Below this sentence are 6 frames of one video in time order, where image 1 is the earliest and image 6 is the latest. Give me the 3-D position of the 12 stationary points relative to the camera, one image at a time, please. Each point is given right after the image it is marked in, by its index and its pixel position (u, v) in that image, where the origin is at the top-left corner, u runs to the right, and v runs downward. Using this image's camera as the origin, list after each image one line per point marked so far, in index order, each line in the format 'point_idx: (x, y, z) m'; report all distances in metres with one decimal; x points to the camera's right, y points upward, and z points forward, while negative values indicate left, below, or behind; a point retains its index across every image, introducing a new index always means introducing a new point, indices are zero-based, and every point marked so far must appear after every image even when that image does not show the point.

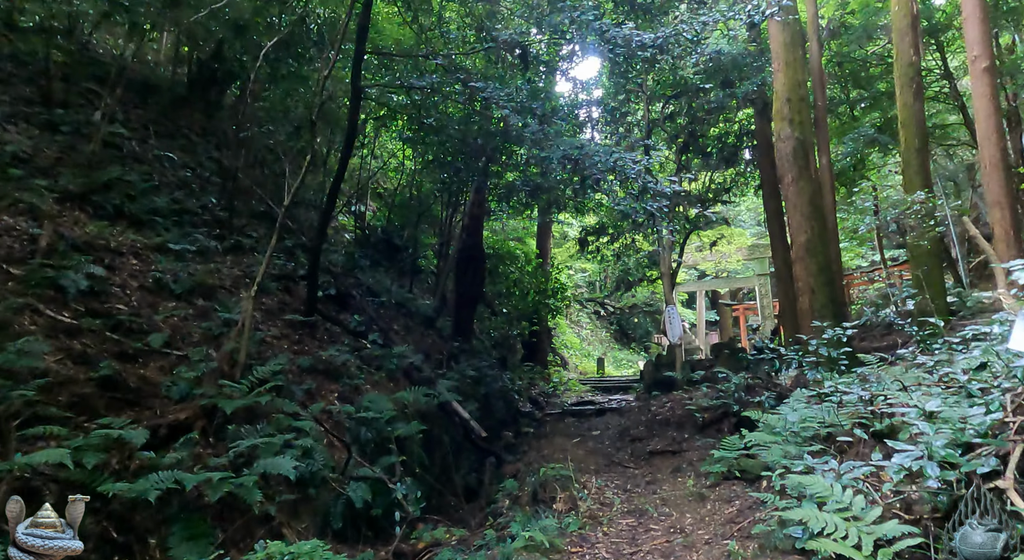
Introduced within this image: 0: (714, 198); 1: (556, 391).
0: (+3.9, +1.6, +10.8) m
1: (+1.0, -2.5, +12.5) m
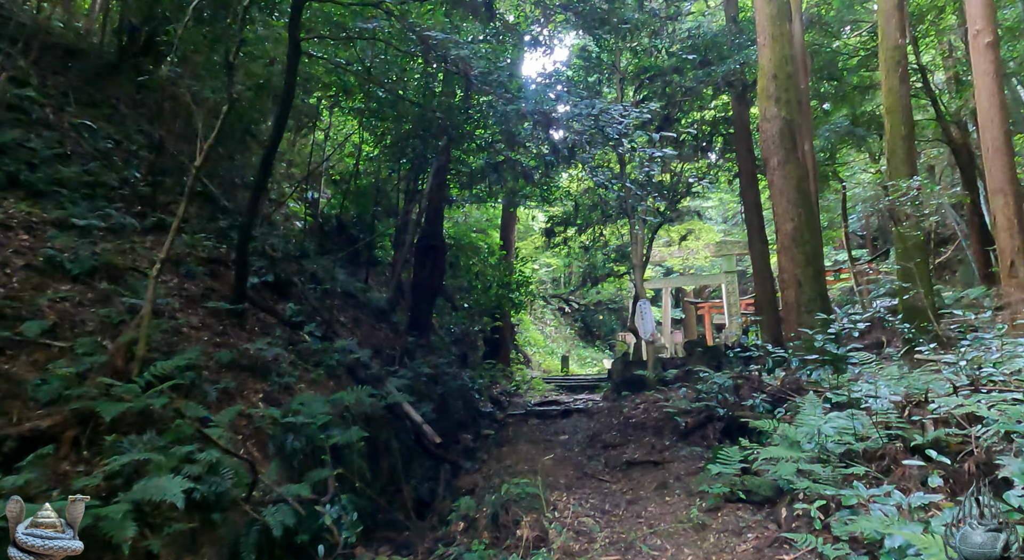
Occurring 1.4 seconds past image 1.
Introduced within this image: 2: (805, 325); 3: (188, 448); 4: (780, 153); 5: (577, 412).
0: (+3.2, +1.7, +10.3) m
1: (+0.2, -2.4, +11.9) m
2: (+3.0, -0.5, +5.6) m
3: (-1.9, -1.0, +3.2) m
4: (+2.9, +1.4, +6.0) m
5: (+1.0, -2.0, +8.4) m
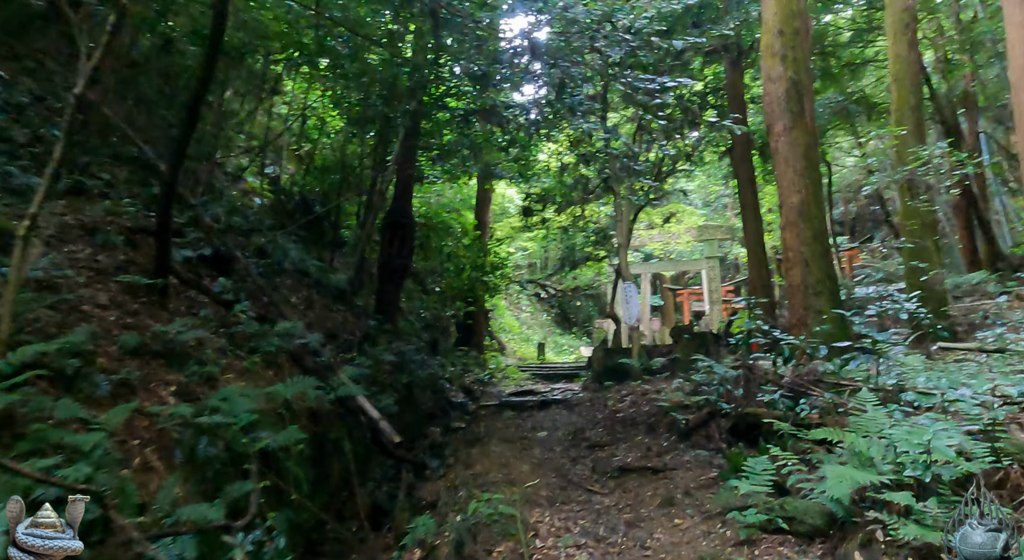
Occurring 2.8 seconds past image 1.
0: (+2.8, +2.0, +9.7) m
1: (-0.4, -2.0, +11.2) m
2: (+2.8, -0.3, +5.0) m
3: (-2.0, -0.8, +2.4) m
4: (+2.7, +1.6, +5.4) m
5: (+0.6, -1.7, +7.8) m
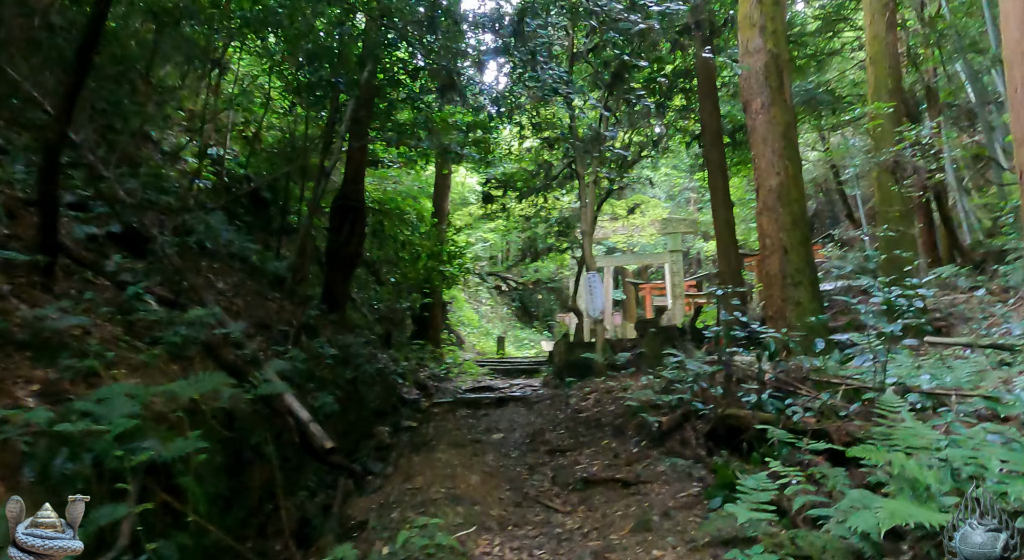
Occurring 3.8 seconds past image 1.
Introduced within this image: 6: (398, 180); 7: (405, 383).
0: (+2.1, +2.1, +9.3) m
1: (-1.2, -1.8, +10.6) m
2: (+2.4, -0.2, +4.7) m
3: (-2.2, -0.7, +1.7) m
4: (+2.3, +1.7, +5.0) m
5: (0.0, -1.6, +7.3) m
6: (-2.1, +1.9, +10.3) m
7: (-1.7, -1.6, +8.6) m
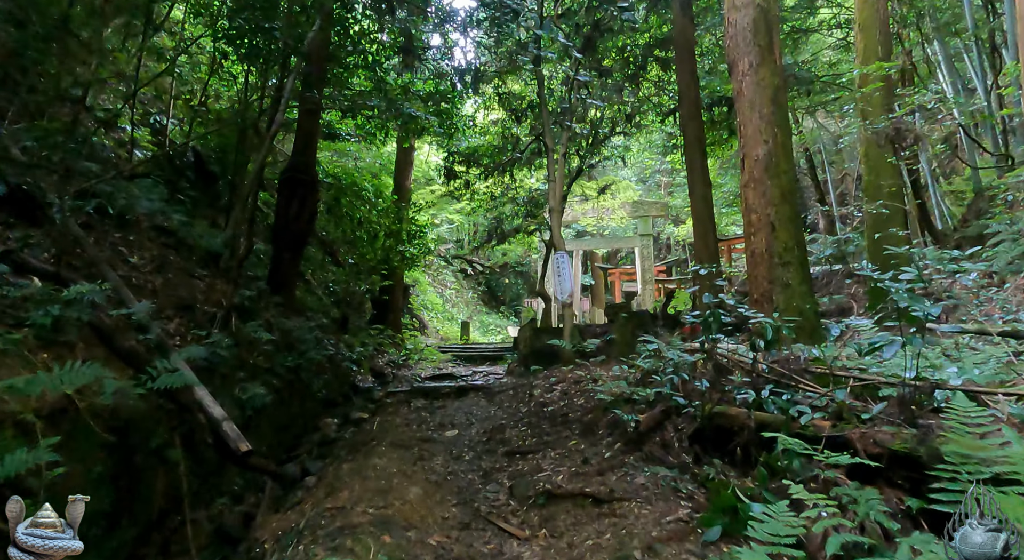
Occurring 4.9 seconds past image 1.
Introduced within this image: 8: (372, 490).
0: (+1.6, +2.4, +8.8) m
1: (-1.9, -1.5, +10.0) m
2: (+2.0, 0.0, +4.3) m
3: (-2.4, -0.5, +1.0) m
4: (+2.0, +1.8, +4.5) m
5: (-0.5, -1.3, +6.8) m
6: (-2.8, +2.2, +9.6) m
7: (-2.2, -1.3, +8.0) m
8: (-0.8, -1.3, +3.6) m
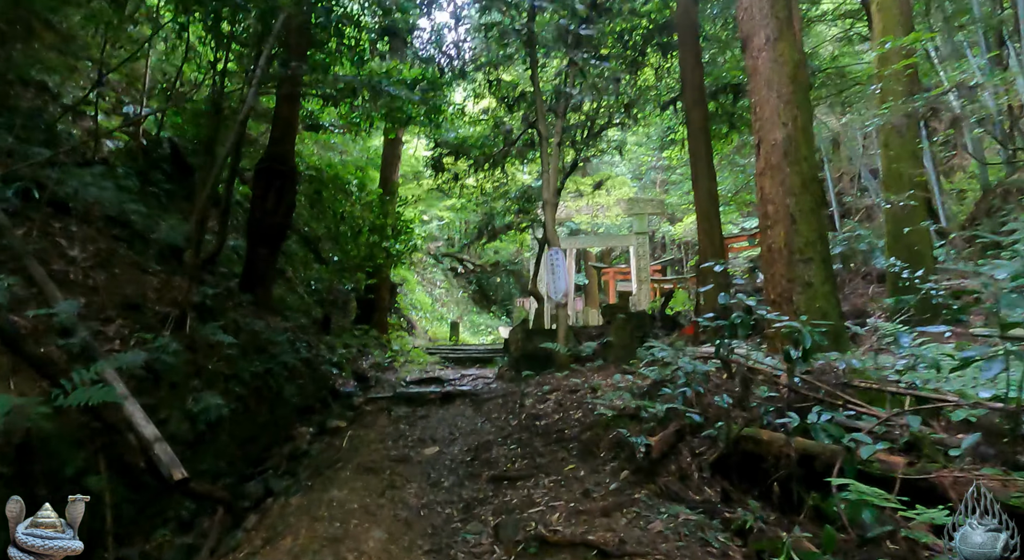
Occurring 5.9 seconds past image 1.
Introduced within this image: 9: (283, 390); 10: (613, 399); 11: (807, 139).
0: (+1.4, +2.4, +8.3) m
1: (-2.0, -1.4, +9.5) m
2: (+2.0, 0.0, +3.8) m
3: (-2.4, -0.5, +0.5) m
4: (+1.9, +1.9, +4.0) m
5: (-0.6, -1.3, +6.3) m
6: (-2.9, +2.3, +9.1) m
7: (-2.4, -1.3, +7.5) m
8: (-0.9, -1.3, +3.1) m
9: (-2.1, -1.0, +5.1) m
10: (+0.7, -0.8, +3.8) m
11: (+2.1, +1.0, +3.9) m
